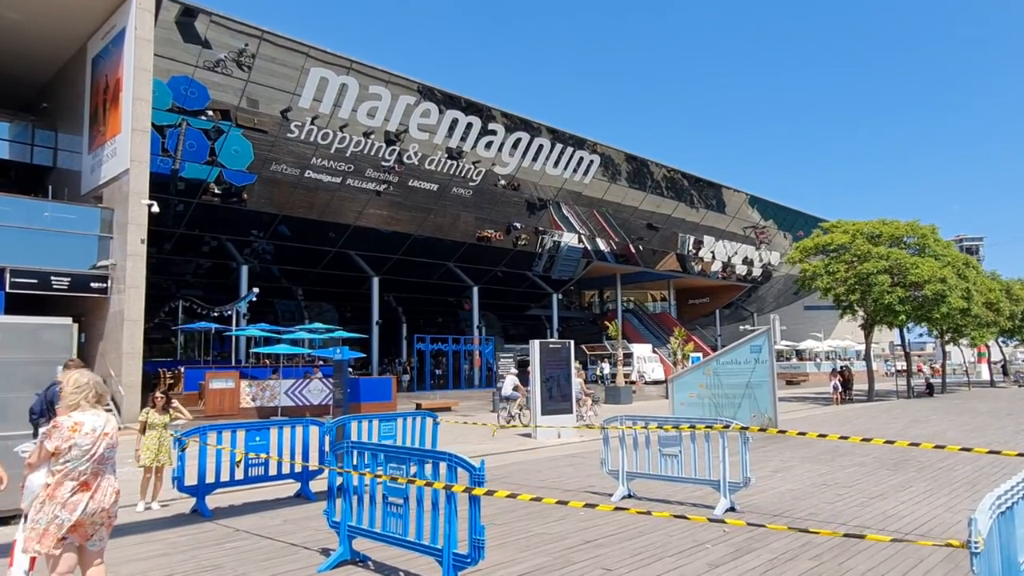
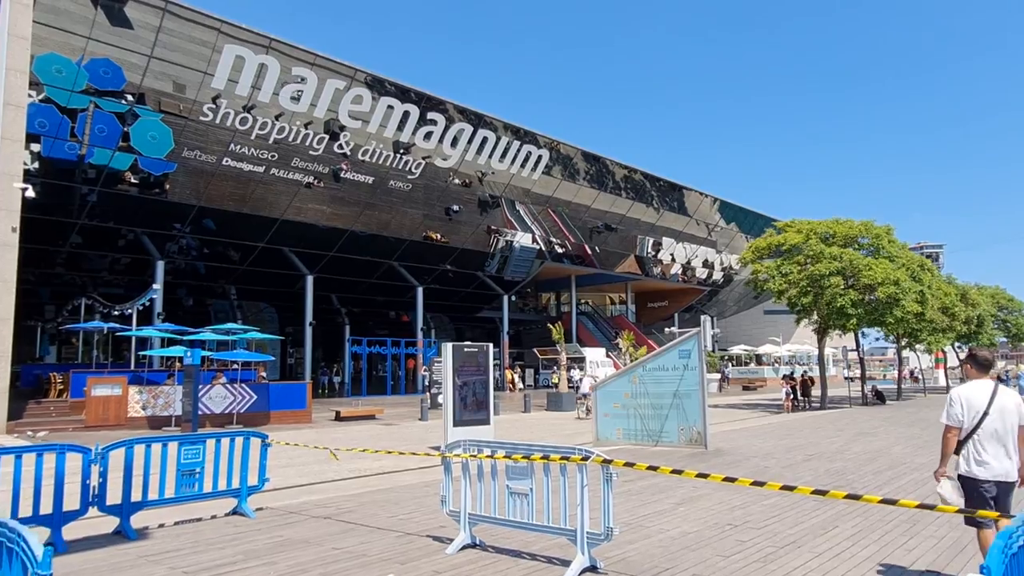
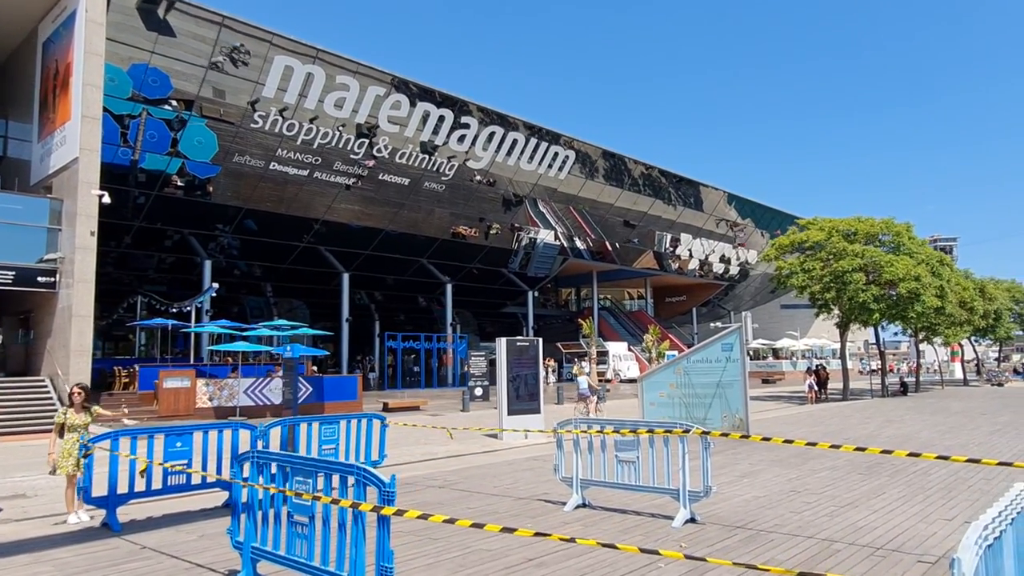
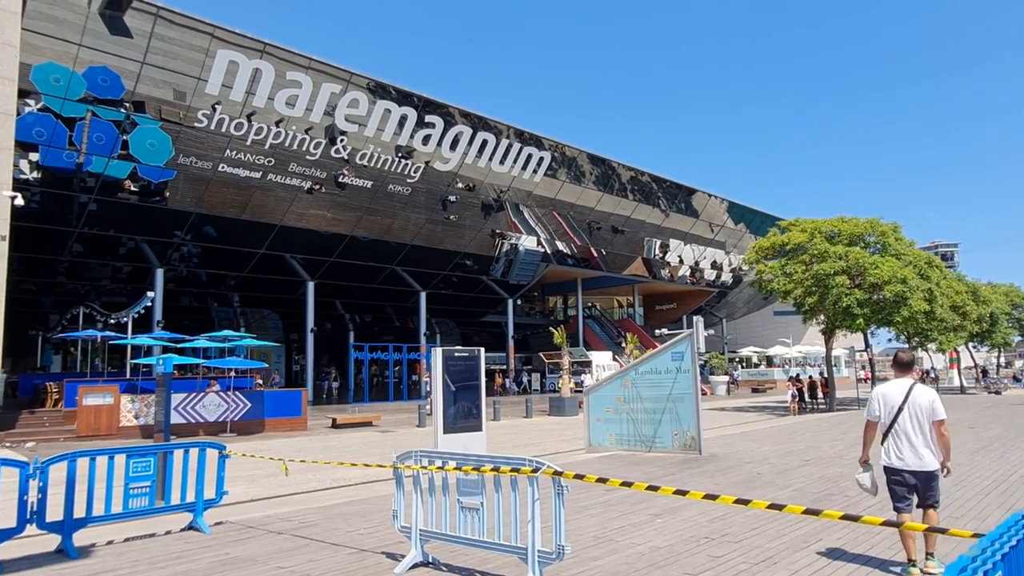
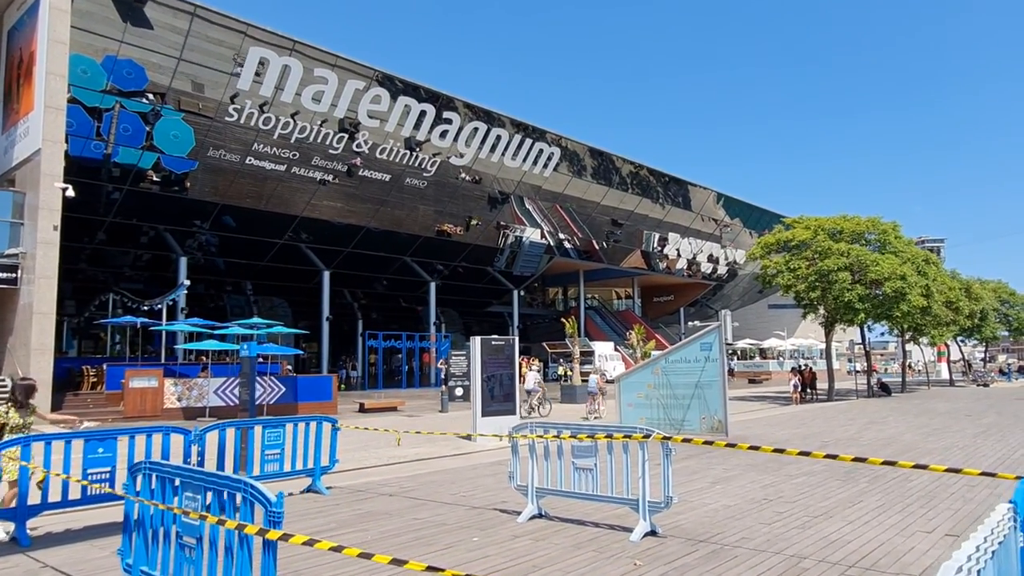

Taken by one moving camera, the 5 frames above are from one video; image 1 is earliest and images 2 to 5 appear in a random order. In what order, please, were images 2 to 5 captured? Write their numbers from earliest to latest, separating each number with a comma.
3, 5, 2, 4
